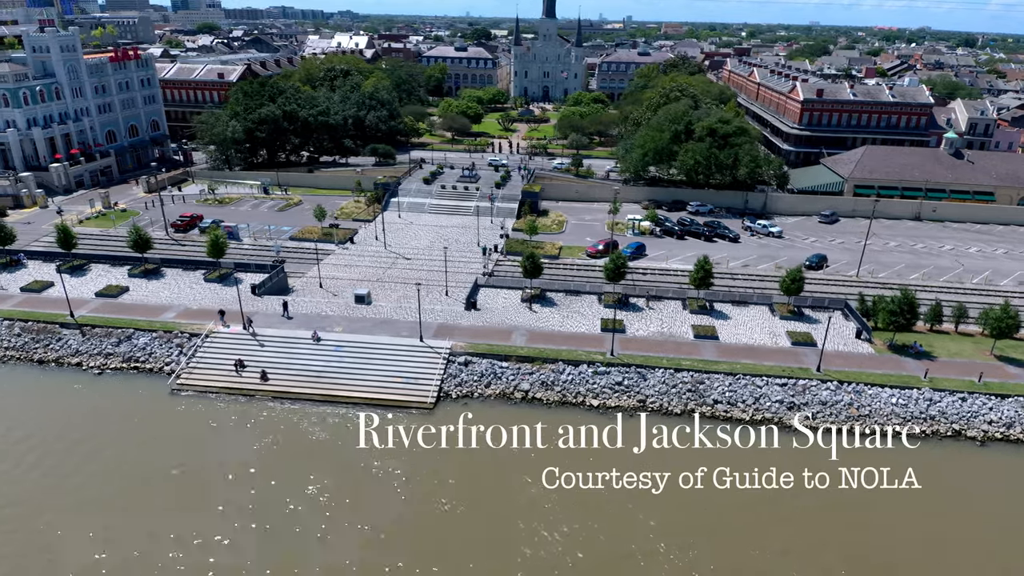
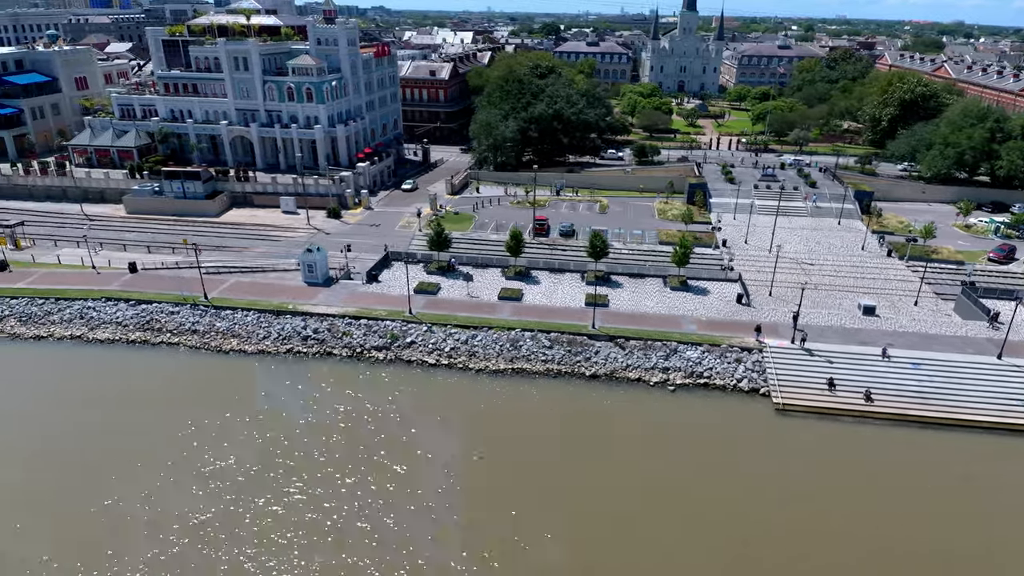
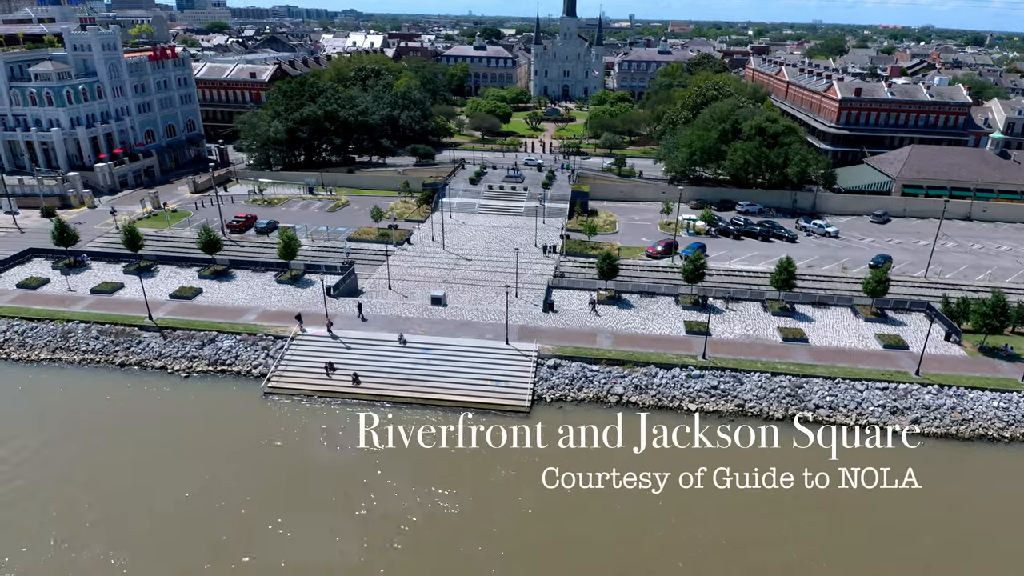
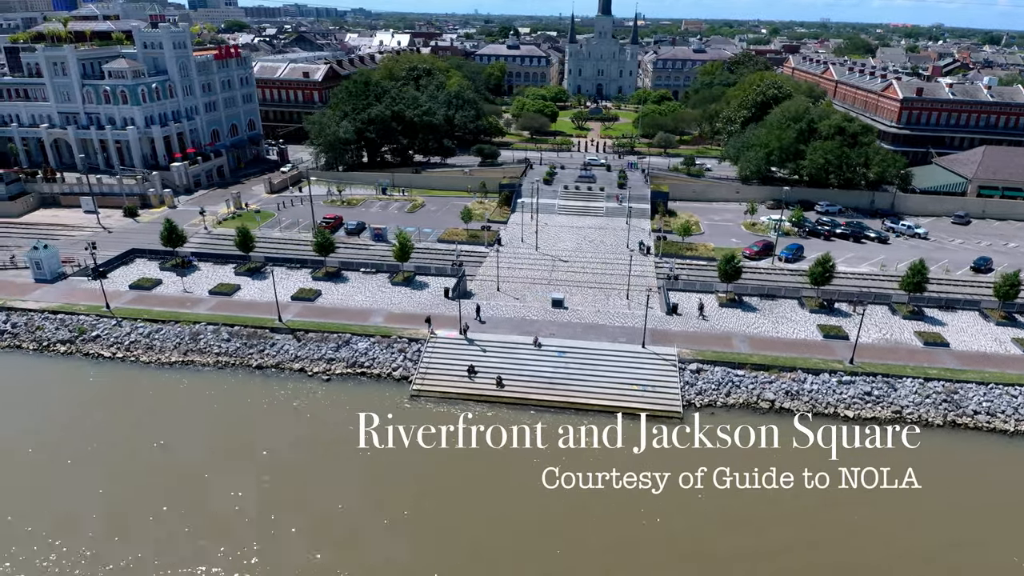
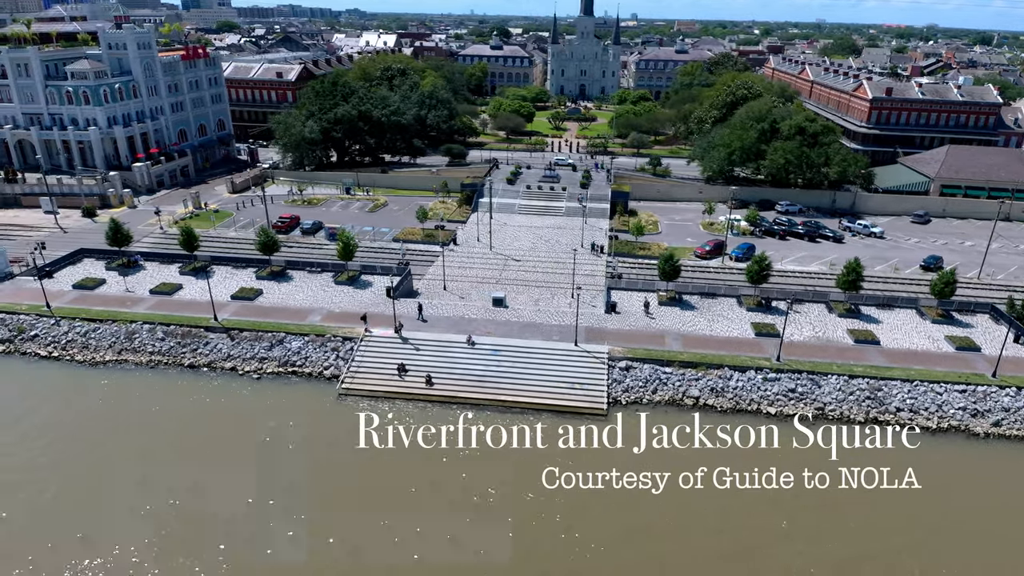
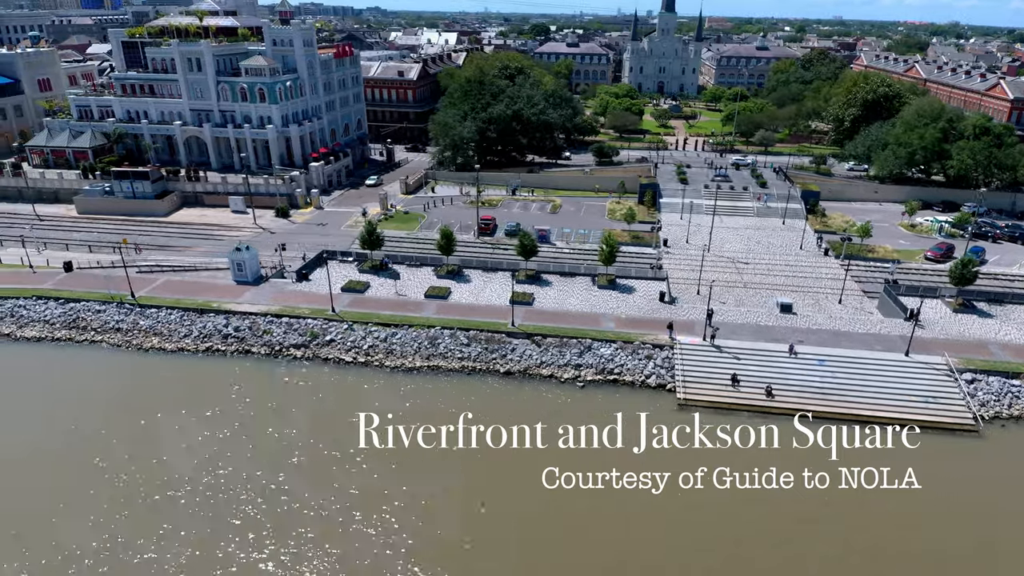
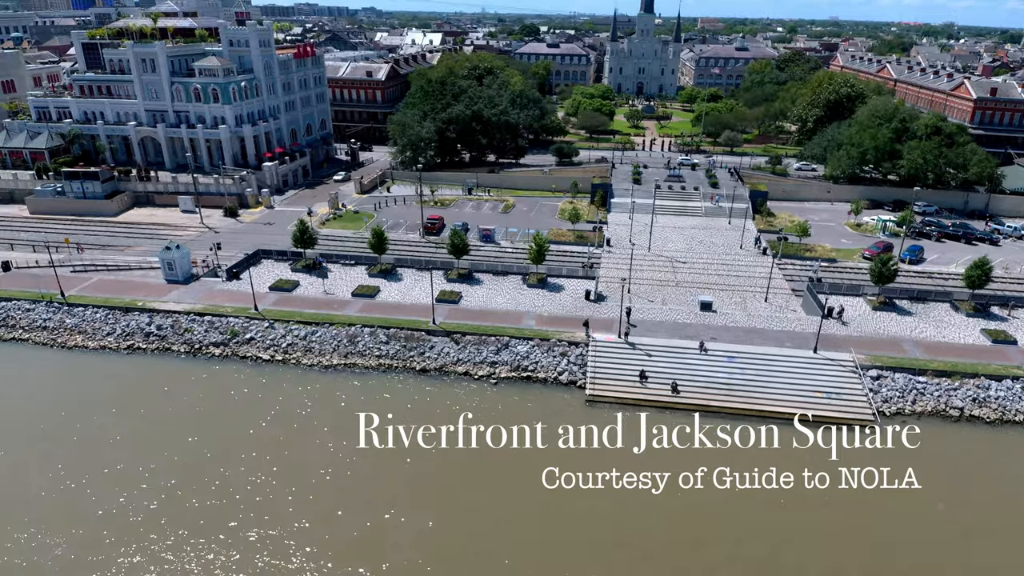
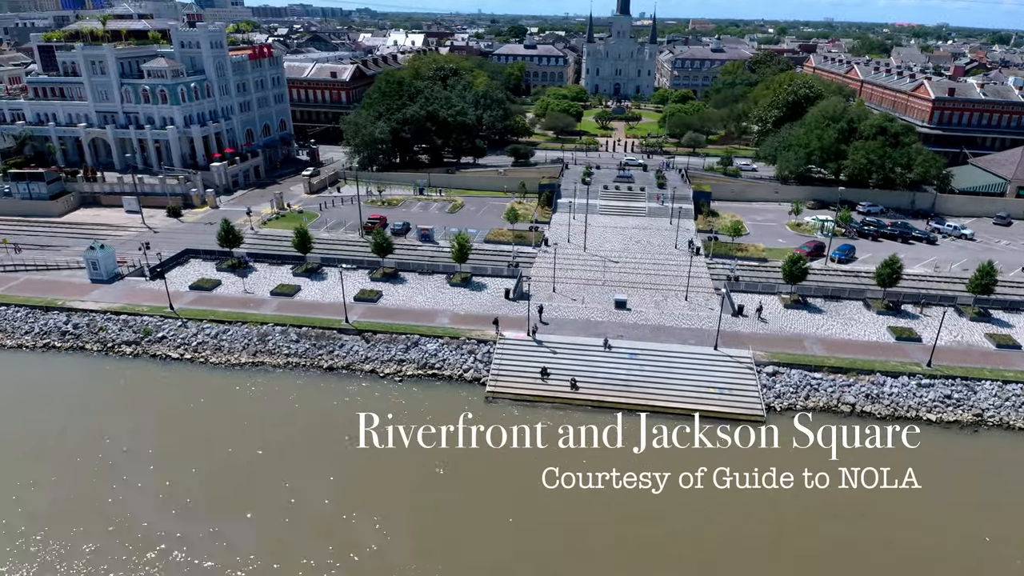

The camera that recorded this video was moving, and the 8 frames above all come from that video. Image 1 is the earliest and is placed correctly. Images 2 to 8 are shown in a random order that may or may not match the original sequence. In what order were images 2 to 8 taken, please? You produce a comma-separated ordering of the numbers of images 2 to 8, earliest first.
3, 5, 4, 8, 7, 6, 2
